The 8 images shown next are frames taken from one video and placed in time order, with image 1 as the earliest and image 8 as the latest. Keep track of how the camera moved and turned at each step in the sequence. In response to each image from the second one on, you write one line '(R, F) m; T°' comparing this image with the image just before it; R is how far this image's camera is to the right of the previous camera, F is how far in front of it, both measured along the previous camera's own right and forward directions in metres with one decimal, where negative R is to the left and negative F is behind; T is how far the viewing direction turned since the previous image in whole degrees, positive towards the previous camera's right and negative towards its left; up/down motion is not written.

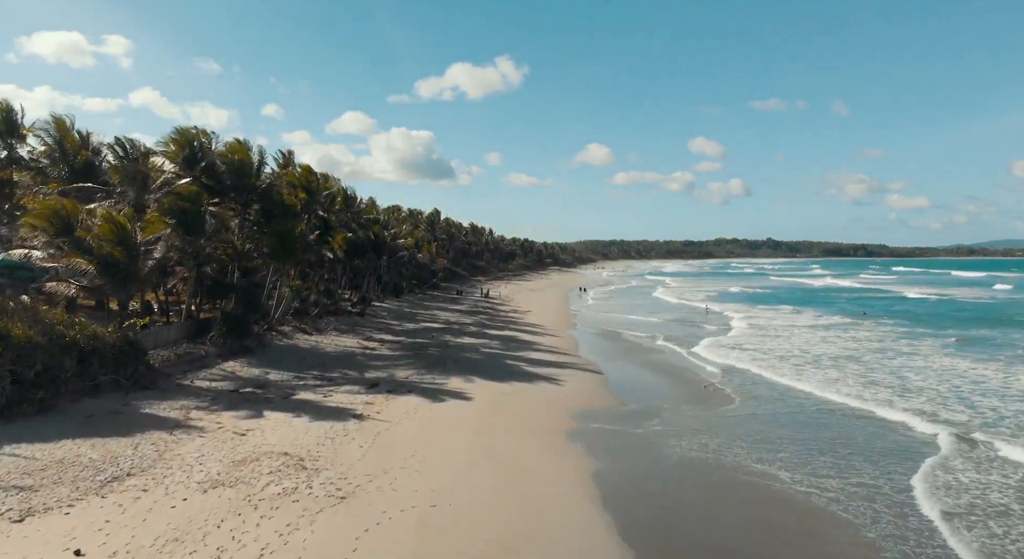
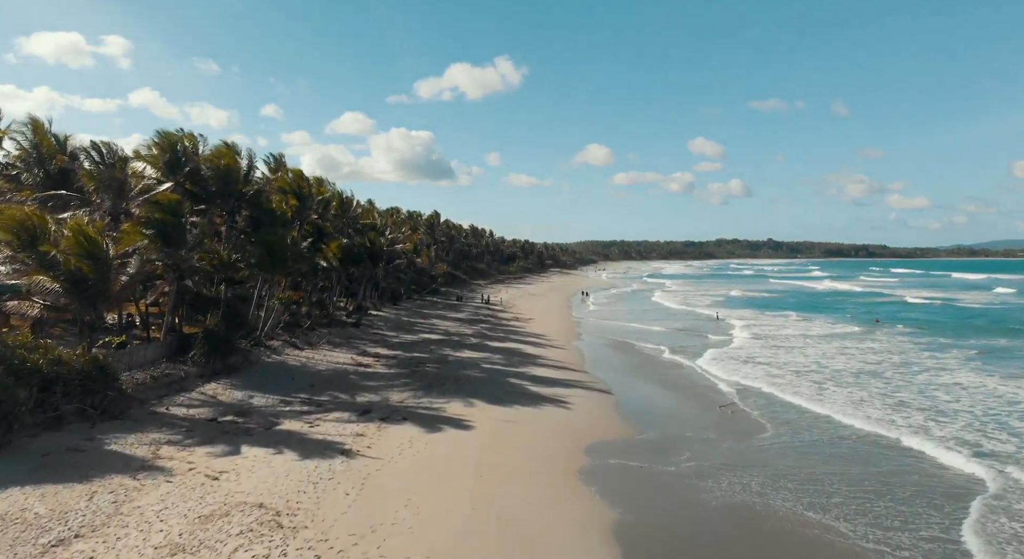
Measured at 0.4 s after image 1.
(-0.1, +1.2) m; 0°
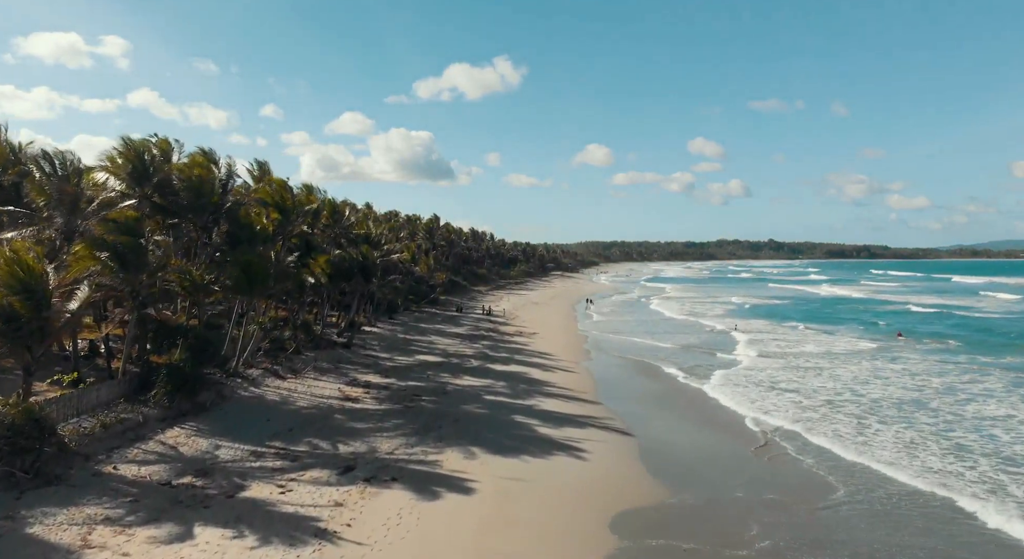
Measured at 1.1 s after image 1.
(-0.2, +2.0) m; 0°
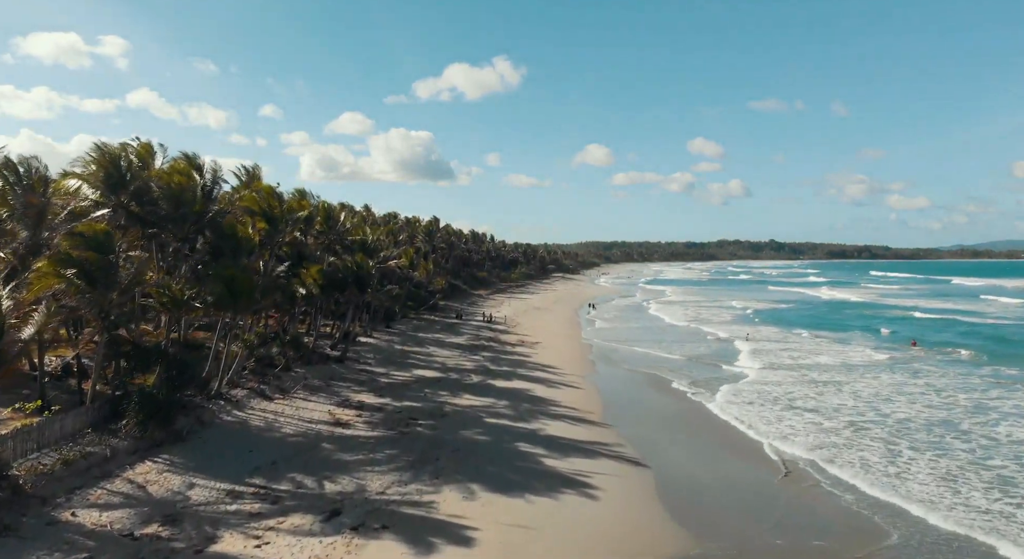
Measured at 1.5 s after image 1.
(-0.1, +1.2) m; 0°
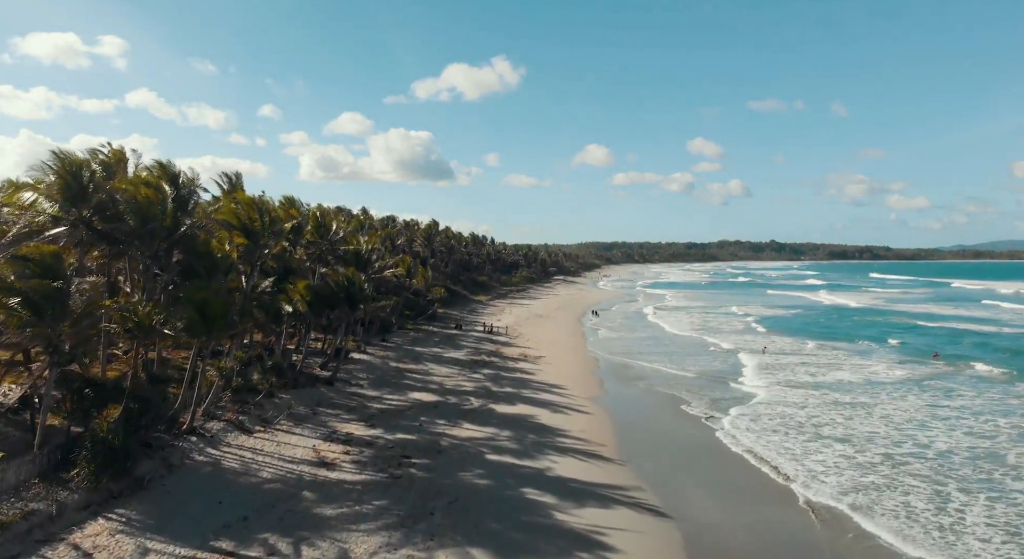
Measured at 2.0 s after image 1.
(-0.1, +1.6) m; 0°
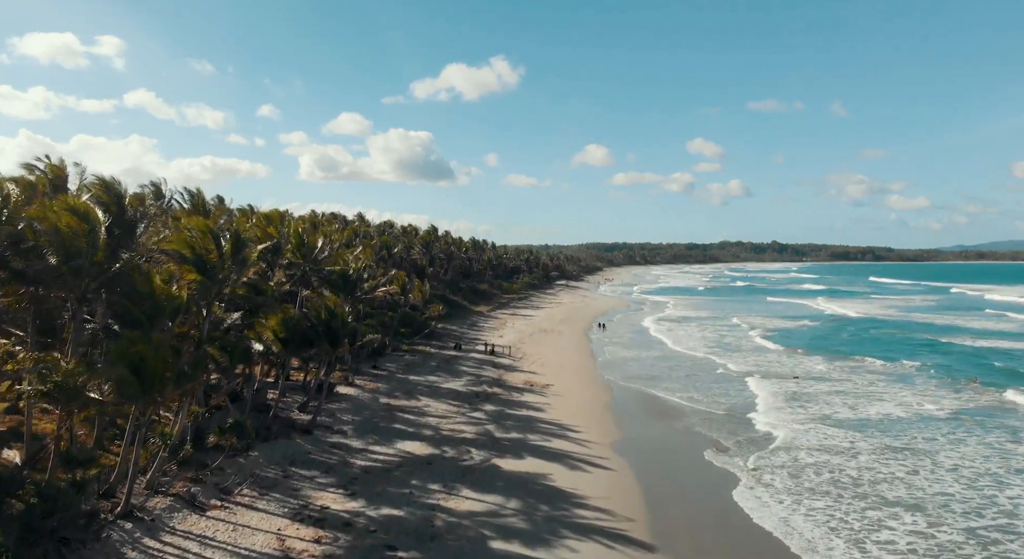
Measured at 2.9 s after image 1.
(-0.2, +2.9) m; 0°
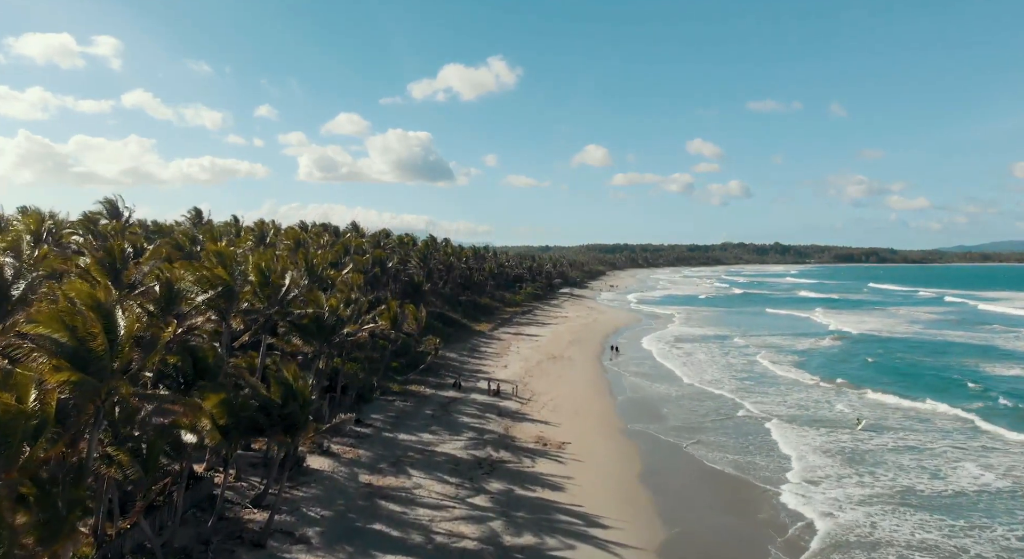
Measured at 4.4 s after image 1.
(-0.3, +4.4) m; 0°
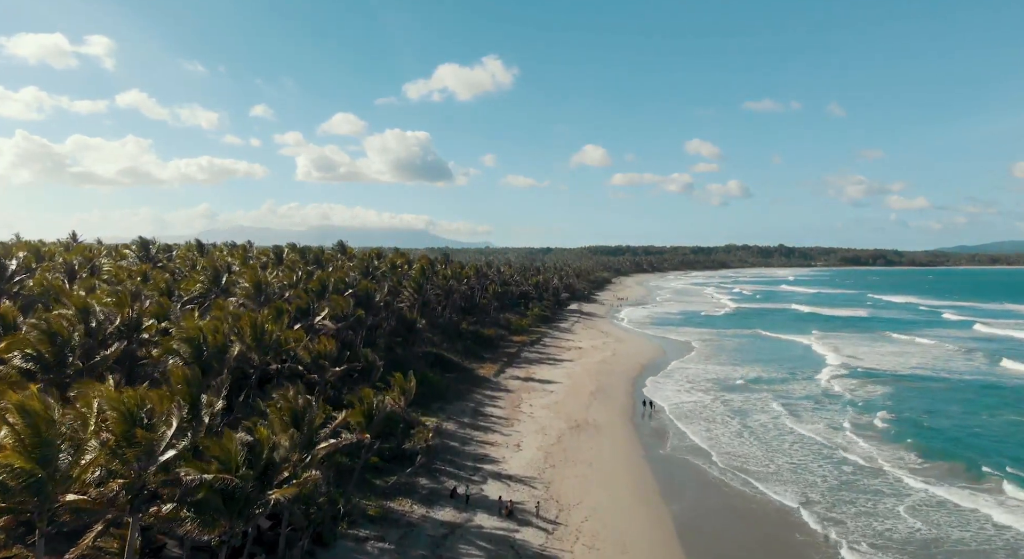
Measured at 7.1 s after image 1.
(-0.7, +8.3) m; 0°
